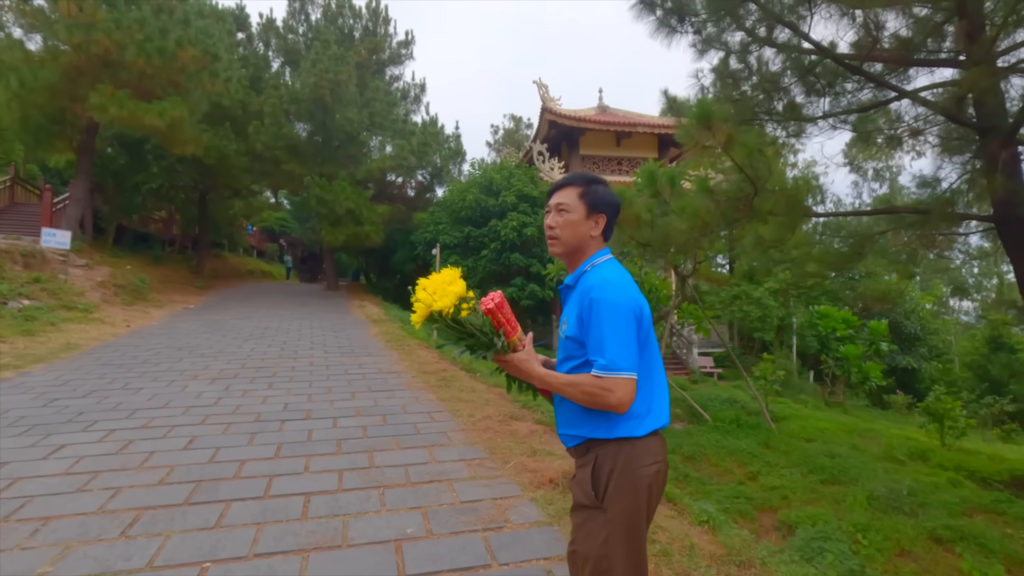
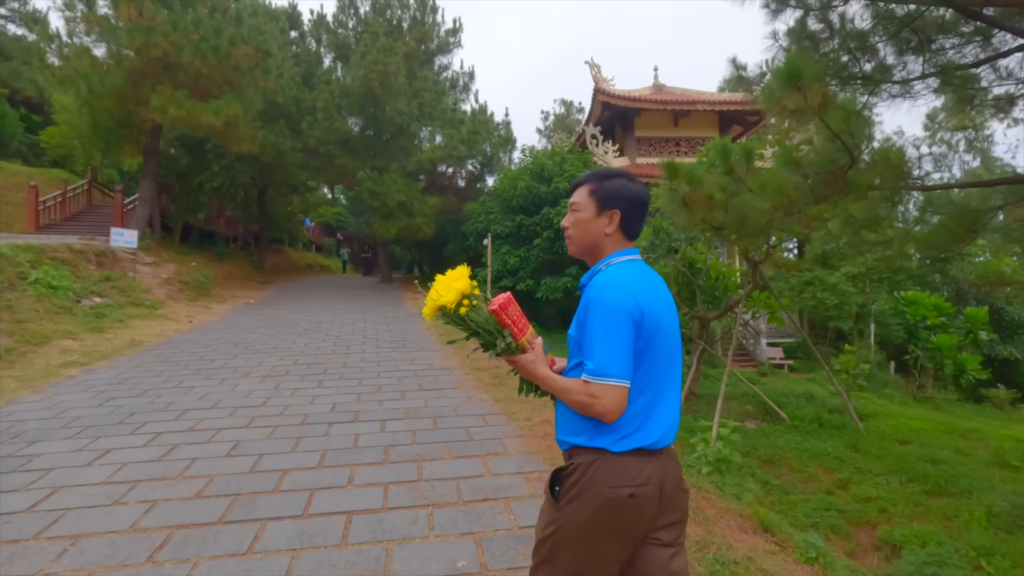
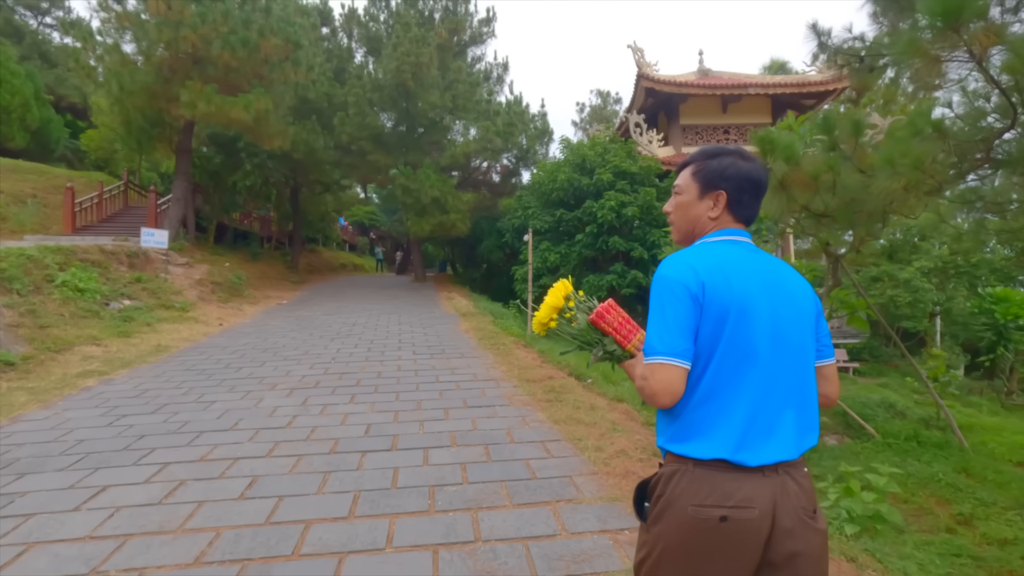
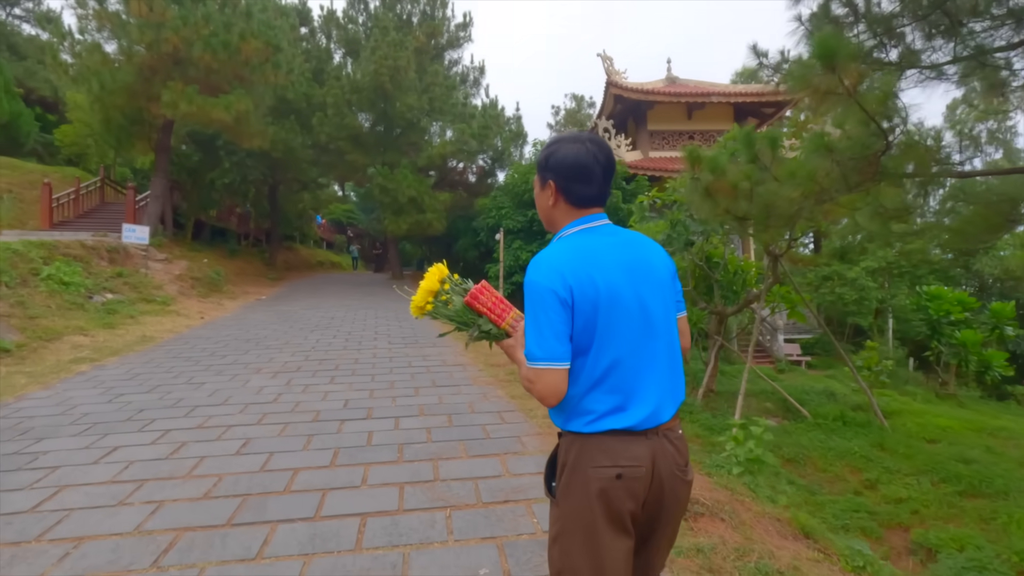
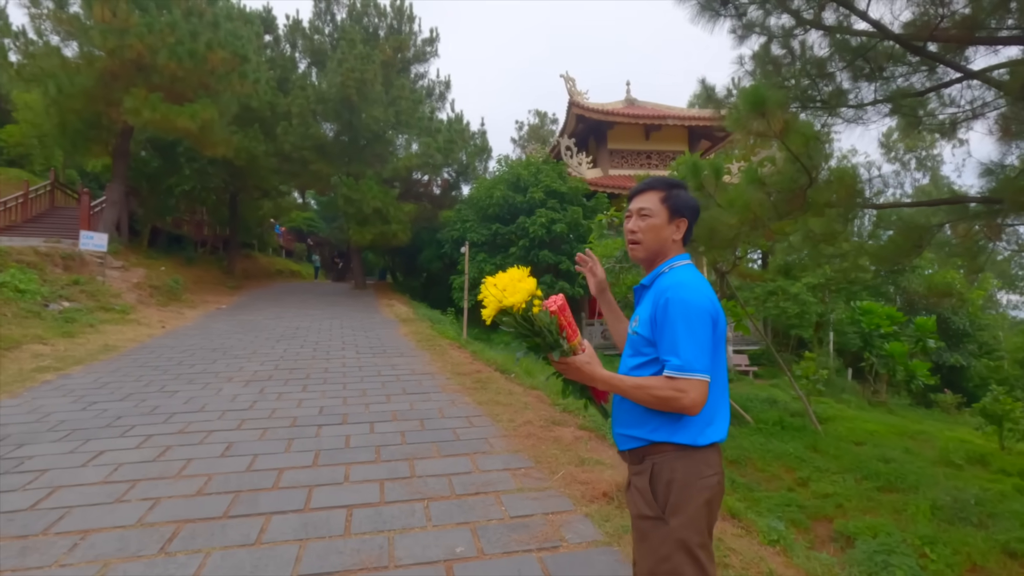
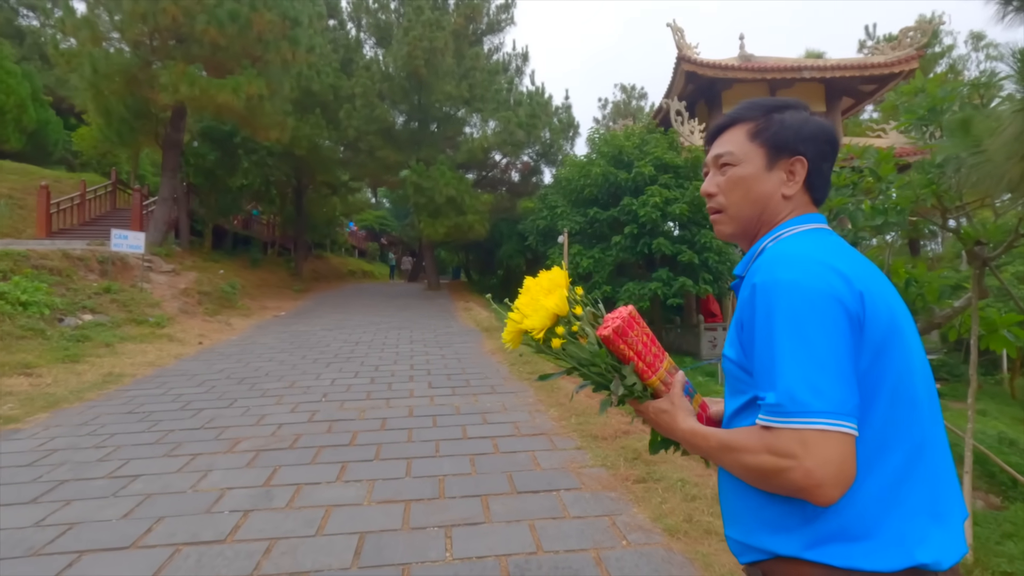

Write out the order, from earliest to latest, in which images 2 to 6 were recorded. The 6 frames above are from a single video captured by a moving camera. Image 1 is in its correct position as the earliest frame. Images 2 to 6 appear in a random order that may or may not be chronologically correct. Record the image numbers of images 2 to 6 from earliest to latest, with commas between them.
5, 2, 4, 3, 6
